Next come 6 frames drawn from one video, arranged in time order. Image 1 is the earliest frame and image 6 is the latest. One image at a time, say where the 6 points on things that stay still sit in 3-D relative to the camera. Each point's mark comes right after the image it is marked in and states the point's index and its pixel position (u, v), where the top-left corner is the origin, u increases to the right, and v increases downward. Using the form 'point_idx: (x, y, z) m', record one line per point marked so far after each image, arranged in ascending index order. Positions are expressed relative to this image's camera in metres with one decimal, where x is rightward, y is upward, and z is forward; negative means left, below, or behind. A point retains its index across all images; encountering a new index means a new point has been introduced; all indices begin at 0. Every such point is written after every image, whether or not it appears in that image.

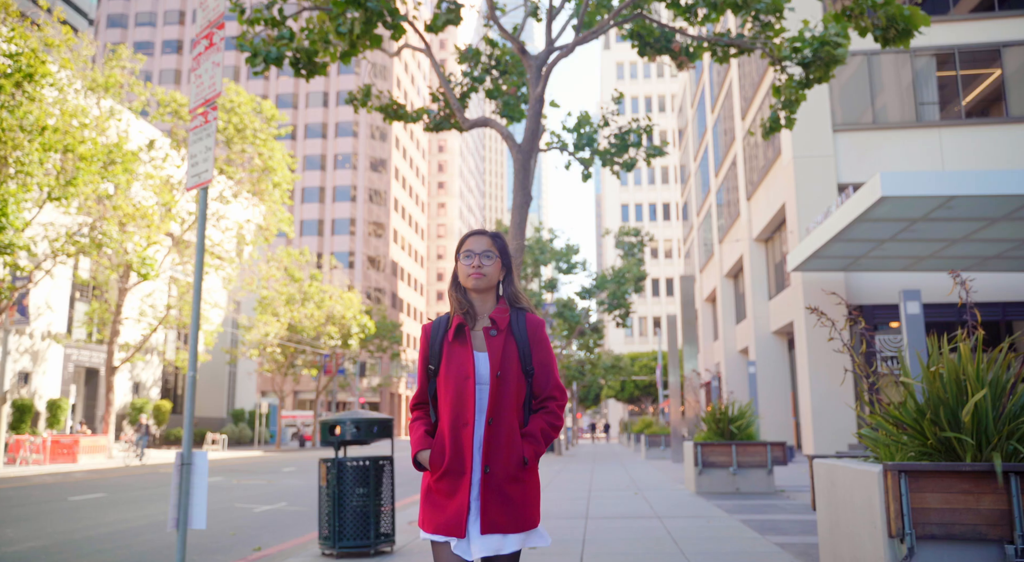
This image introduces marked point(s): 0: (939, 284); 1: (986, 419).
0: (+11.1, -0.1, +18.8) m
1: (+2.4, -0.8, +3.9) m
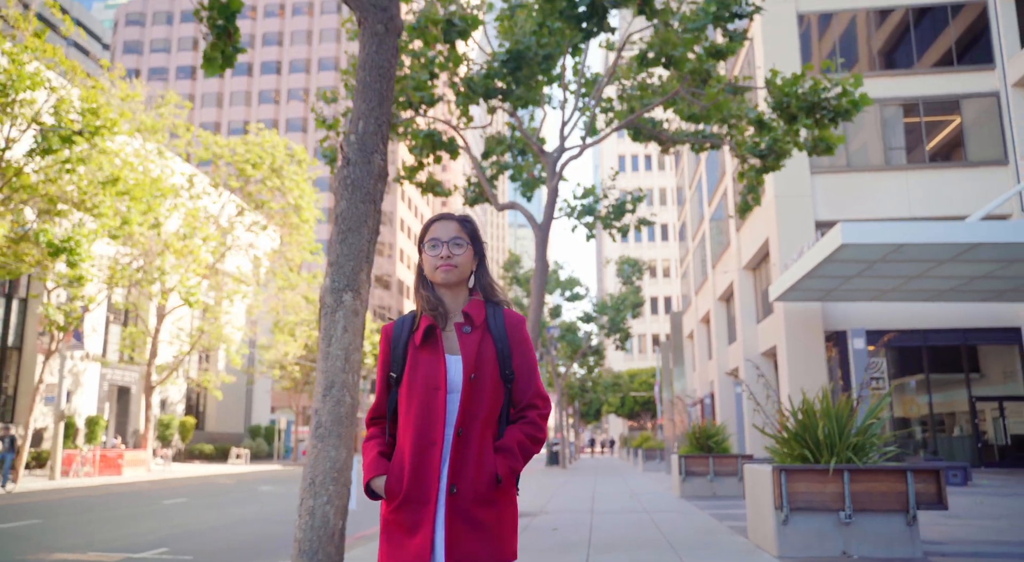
0: (+11.4, -0.9, +20.9) m
1: (+2.7, -1.3, +6.1) m
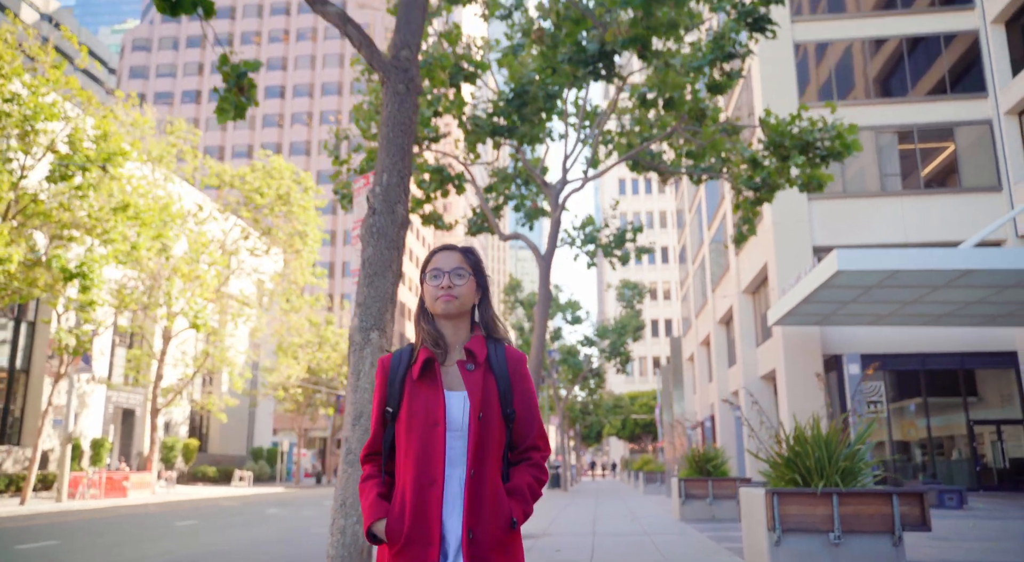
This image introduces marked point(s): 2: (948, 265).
0: (+11.4, -1.7, +21.2) m
1: (+2.7, -1.6, +6.4) m
2: (+9.1, +0.3, +15.1) m
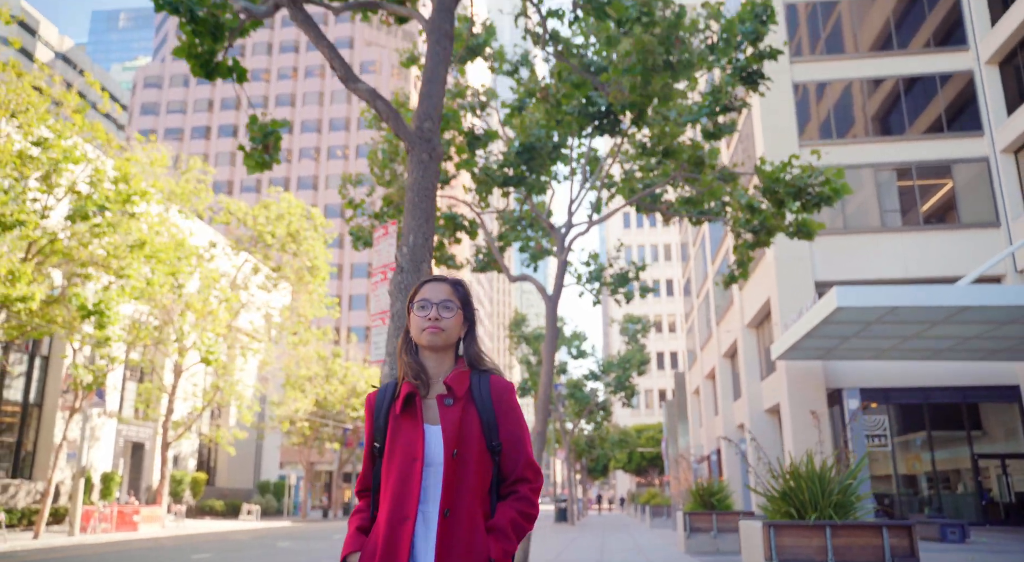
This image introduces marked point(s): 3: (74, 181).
0: (+11.6, -2.7, +21.5) m
1: (+2.8, -2.0, +6.7) m
2: (+9.2, -0.4, +15.4) m
3: (-12.0, +2.7, +19.8) m
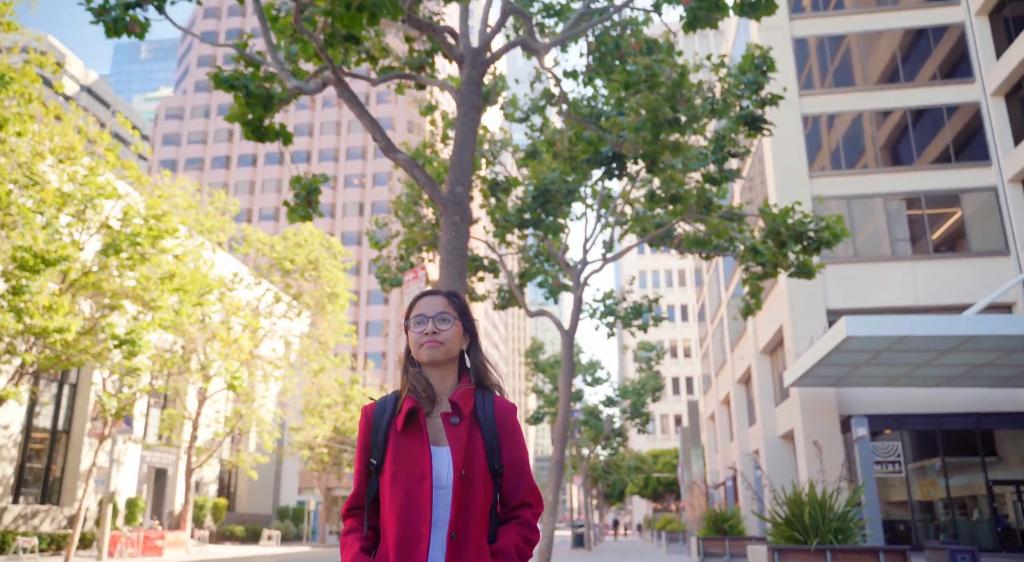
0: (+12.2, -3.5, +21.7) m
1: (+3.1, -2.4, +7.2) m
2: (+9.6, -1.1, +15.8) m
3: (-11.5, +1.8, +20.6) m
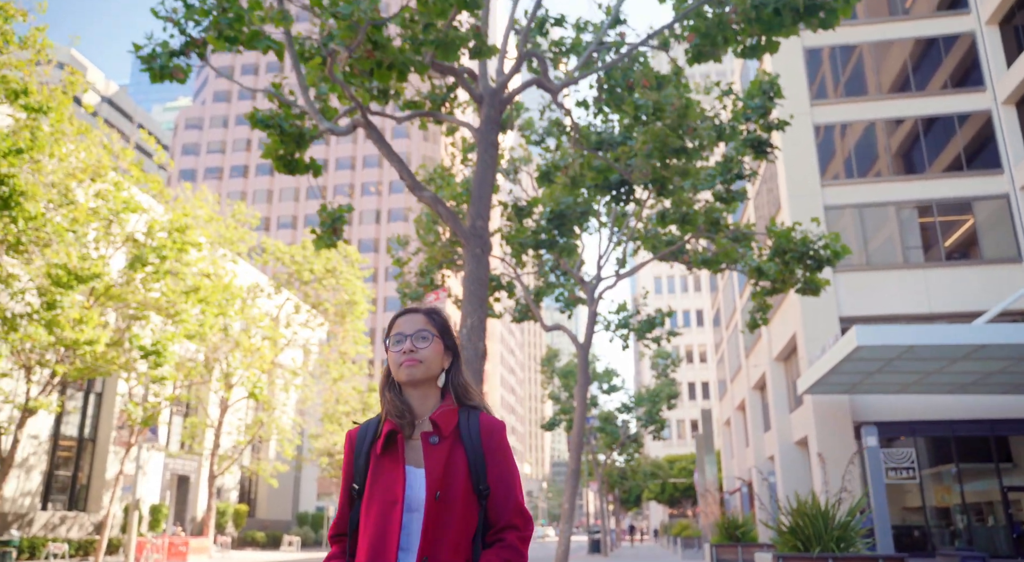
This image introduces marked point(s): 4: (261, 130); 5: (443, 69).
0: (+12.6, -3.8, +21.8) m
1: (+3.2, -2.6, +7.5) m
2: (+10.0, -1.3, +16.0) m
3: (-11.1, +1.5, +21.3) m
4: (-2.4, +1.4, +6.8) m
5: (-0.7, +2.0, +6.7) m
